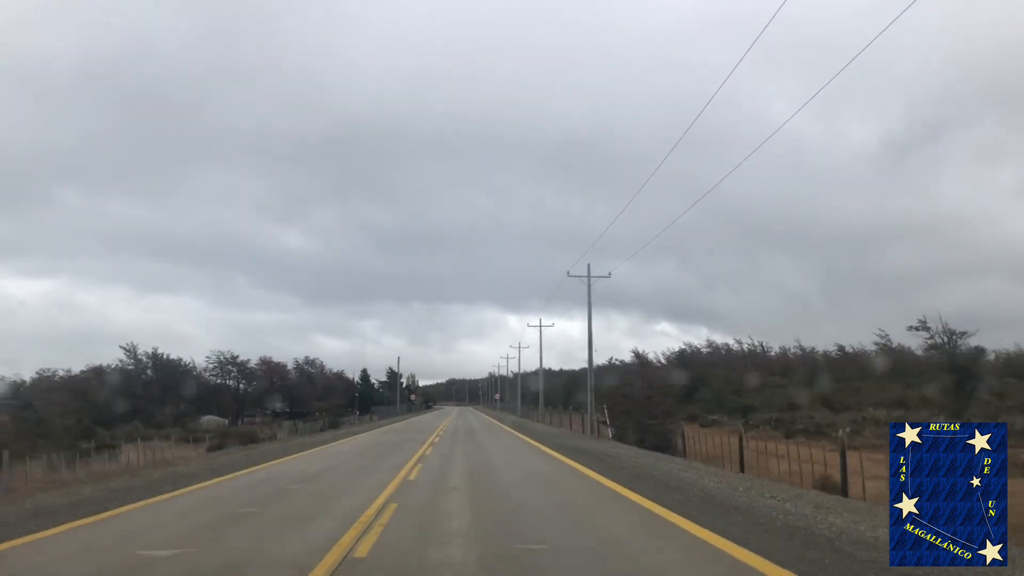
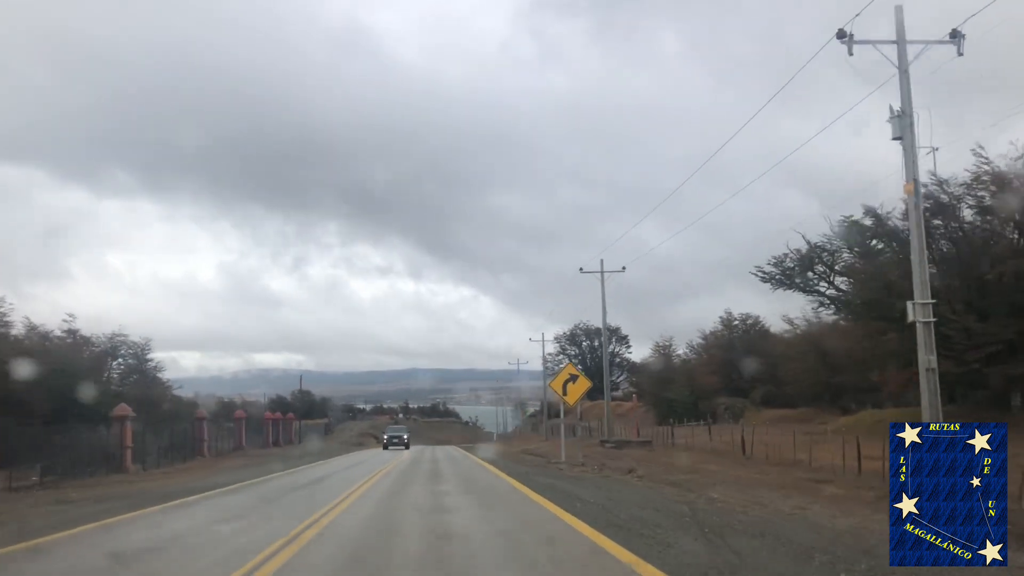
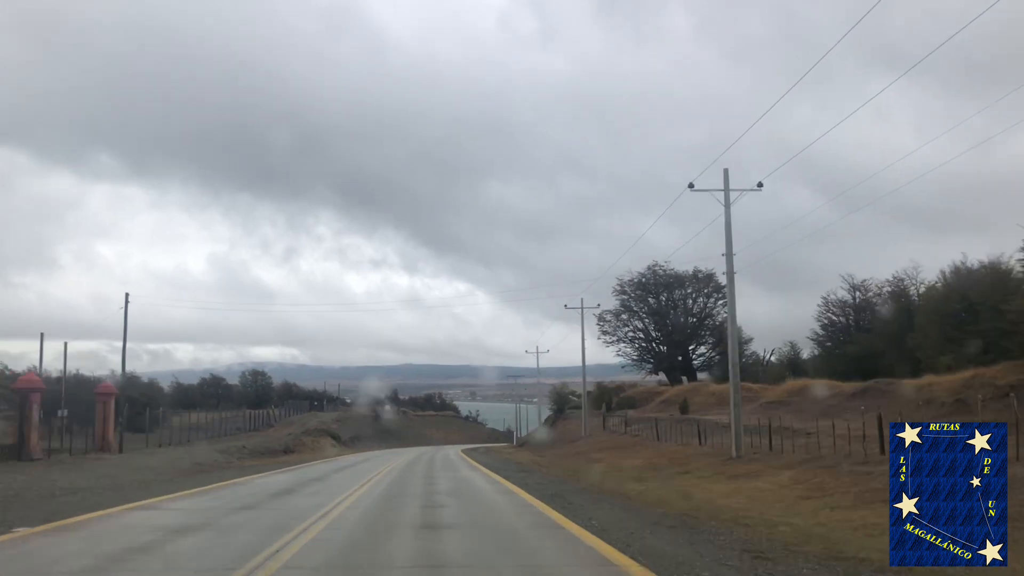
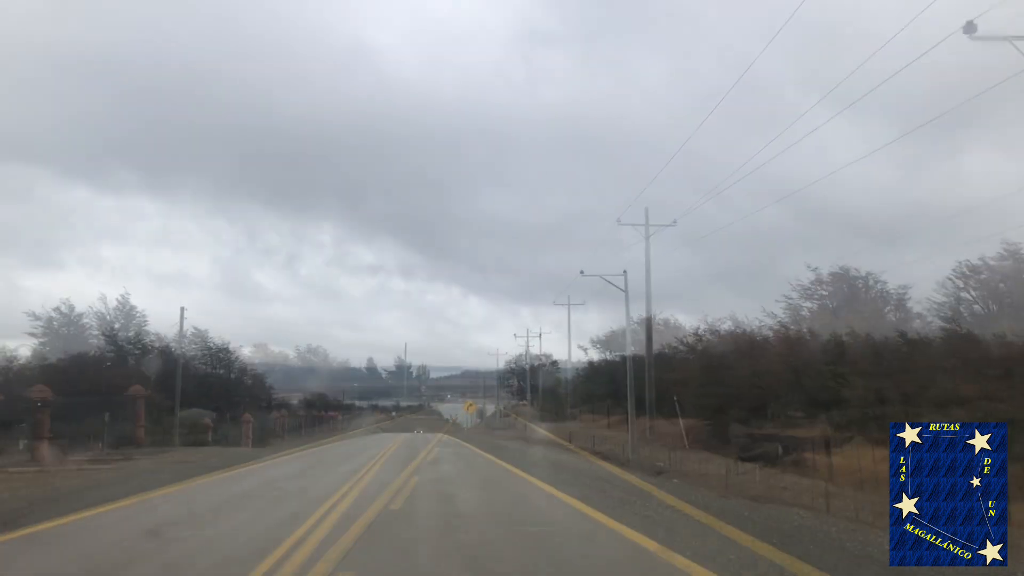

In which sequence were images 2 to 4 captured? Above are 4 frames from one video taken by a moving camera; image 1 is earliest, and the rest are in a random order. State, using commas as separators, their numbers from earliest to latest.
4, 2, 3
